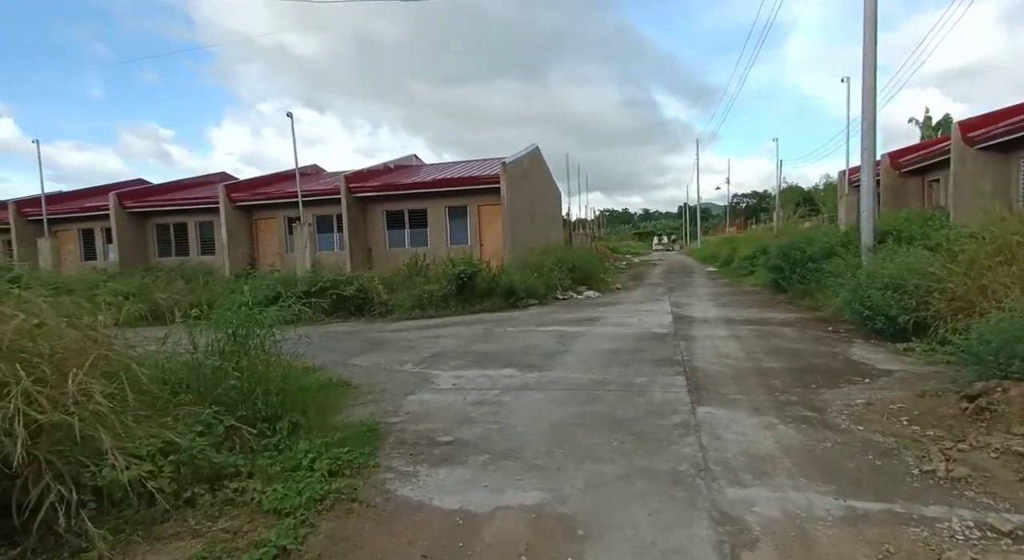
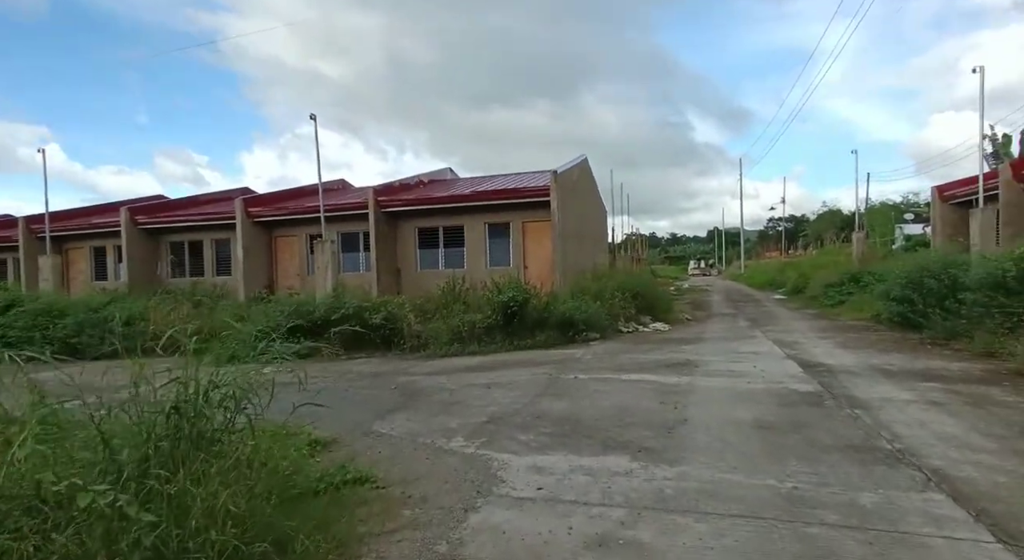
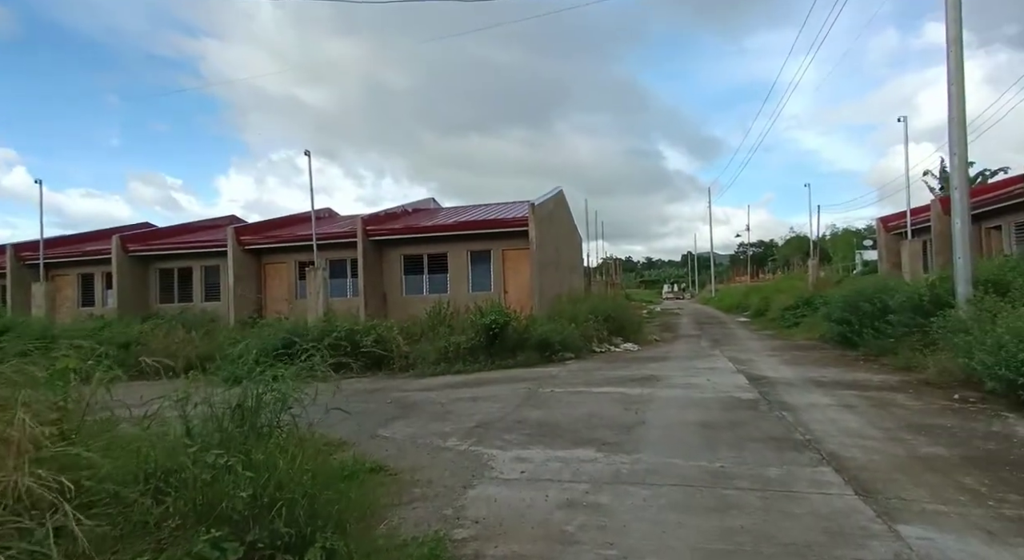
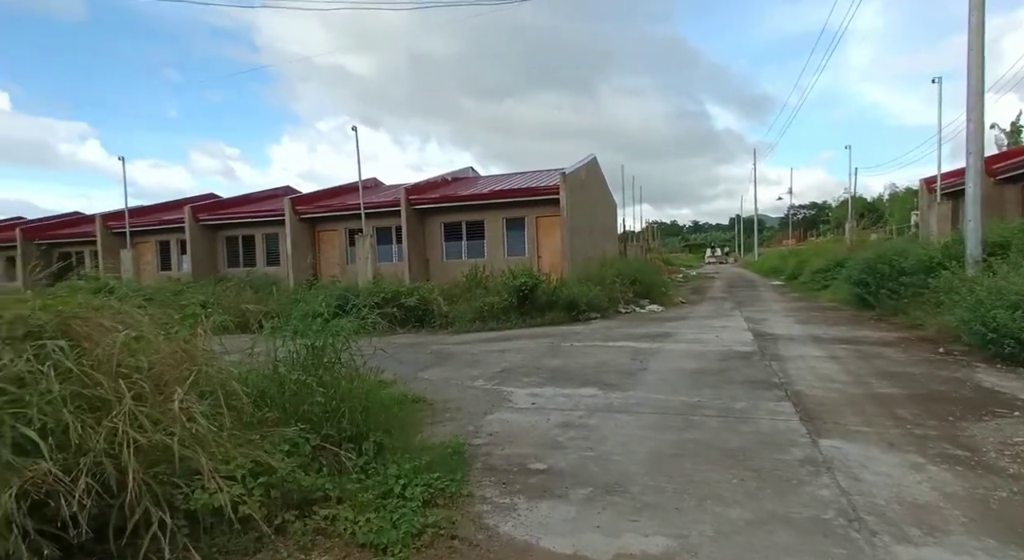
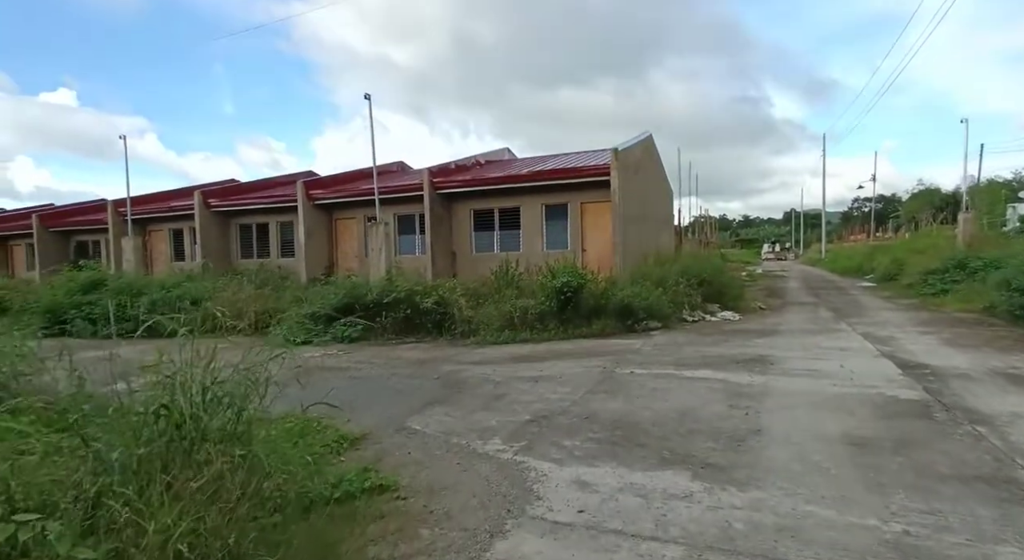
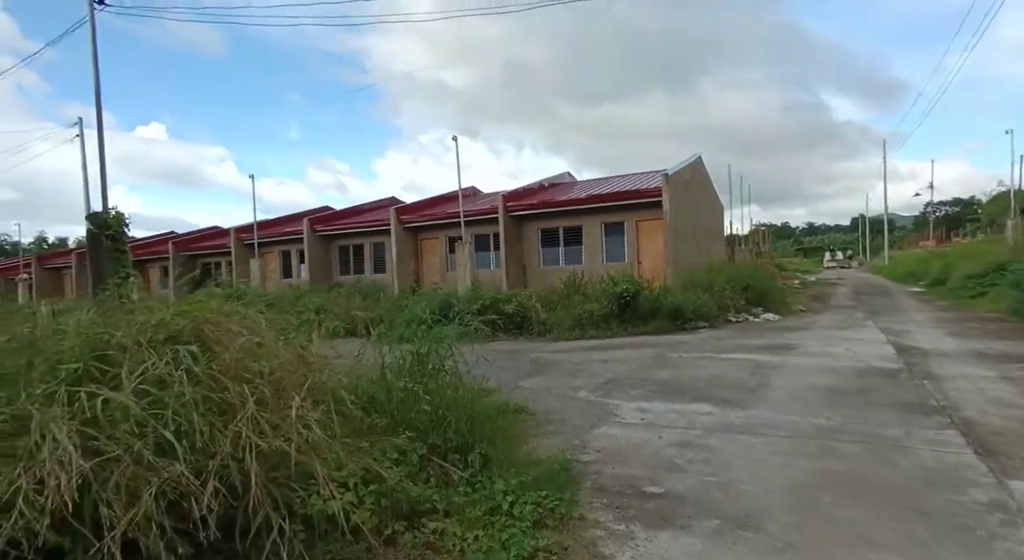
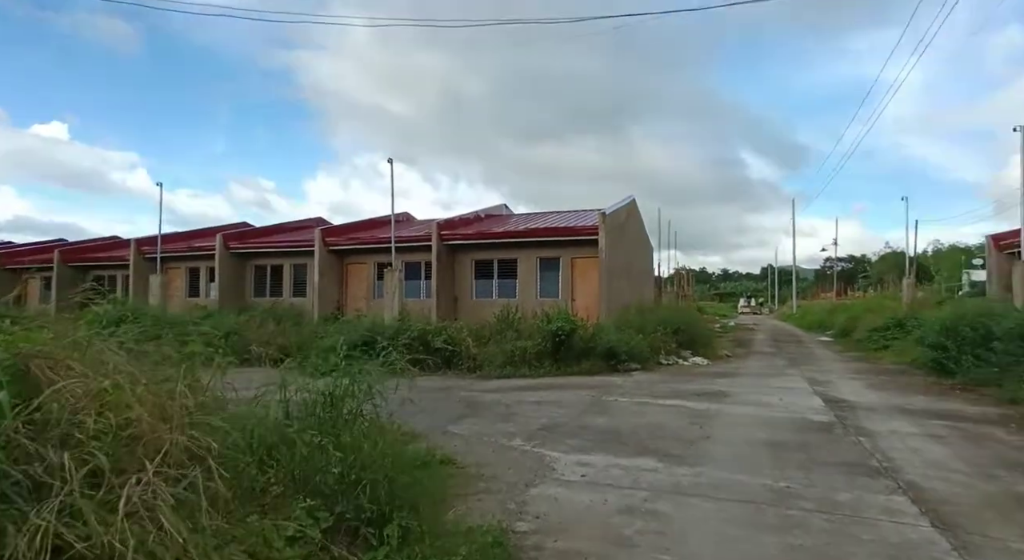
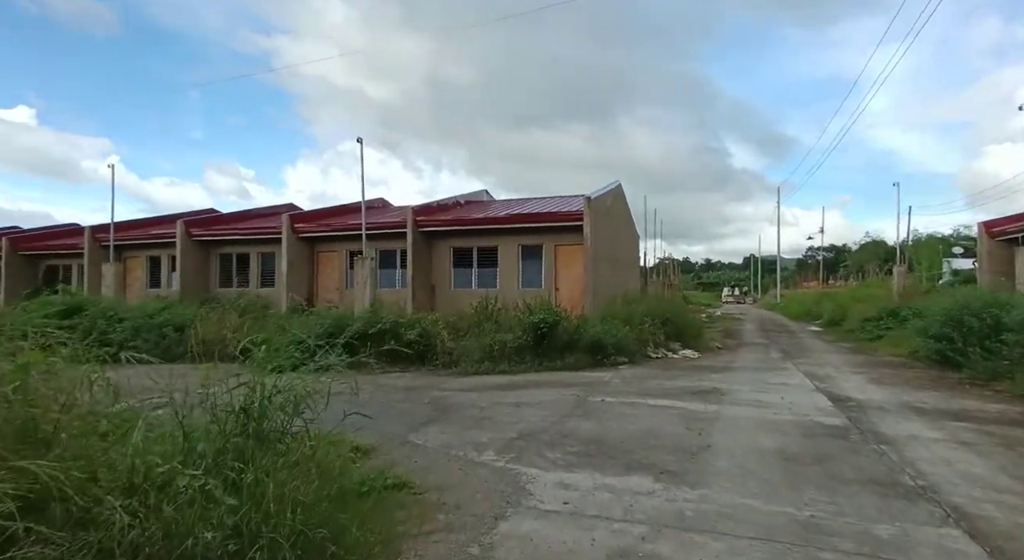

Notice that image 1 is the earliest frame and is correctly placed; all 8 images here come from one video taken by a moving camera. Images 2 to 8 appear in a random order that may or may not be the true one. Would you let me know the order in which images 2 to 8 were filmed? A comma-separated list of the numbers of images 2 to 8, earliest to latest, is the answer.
4, 6, 7, 3, 8, 2, 5
